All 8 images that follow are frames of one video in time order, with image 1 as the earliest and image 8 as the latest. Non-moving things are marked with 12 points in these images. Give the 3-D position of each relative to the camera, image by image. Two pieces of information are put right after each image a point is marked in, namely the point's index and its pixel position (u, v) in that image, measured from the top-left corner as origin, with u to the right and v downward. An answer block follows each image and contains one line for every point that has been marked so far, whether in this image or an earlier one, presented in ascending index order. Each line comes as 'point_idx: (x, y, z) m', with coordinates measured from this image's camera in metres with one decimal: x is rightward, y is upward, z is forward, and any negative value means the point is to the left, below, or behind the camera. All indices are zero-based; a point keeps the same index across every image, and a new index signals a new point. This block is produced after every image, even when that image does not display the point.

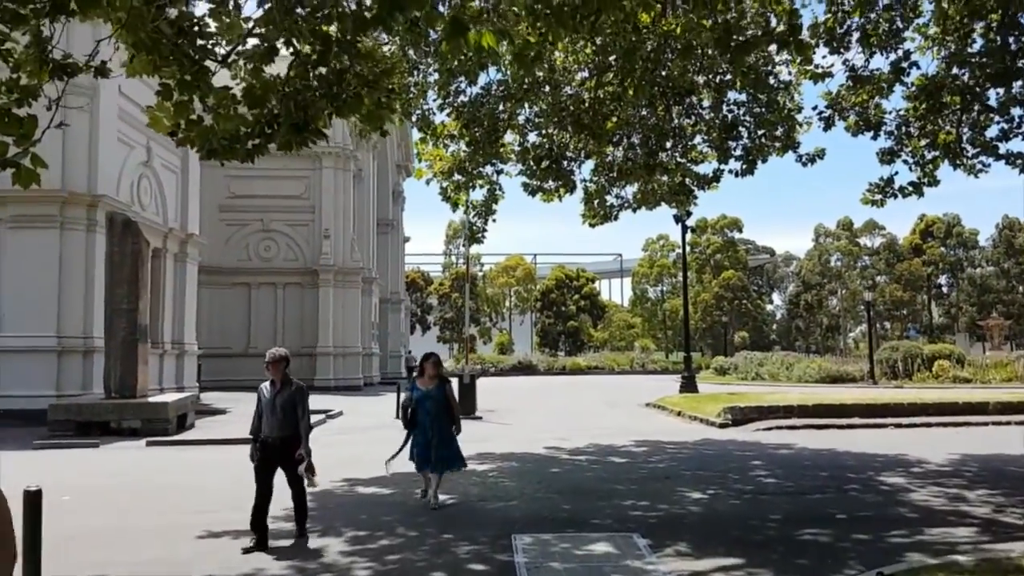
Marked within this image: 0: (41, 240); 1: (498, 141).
0: (-9.9, +1.0, +18.8) m
1: (-0.2, +2.2, +13.1) m
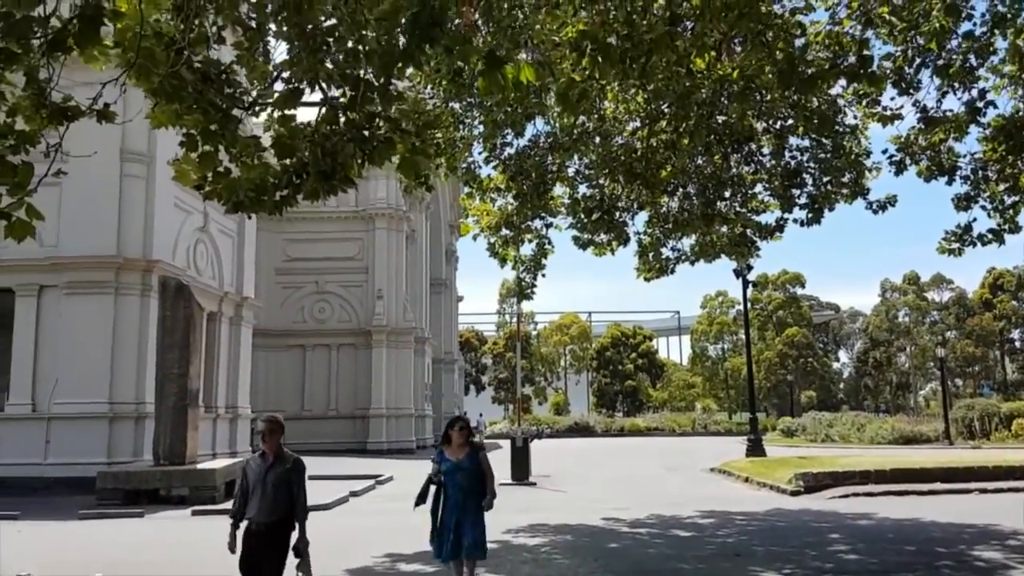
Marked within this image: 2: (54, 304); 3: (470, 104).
0: (-8.7, -0.4, +18.8) m
1: (+0.5, +1.3, +12.6) m
2: (-9.6, -0.3, +18.8) m
3: (-0.4, +2.3, +10.9) m
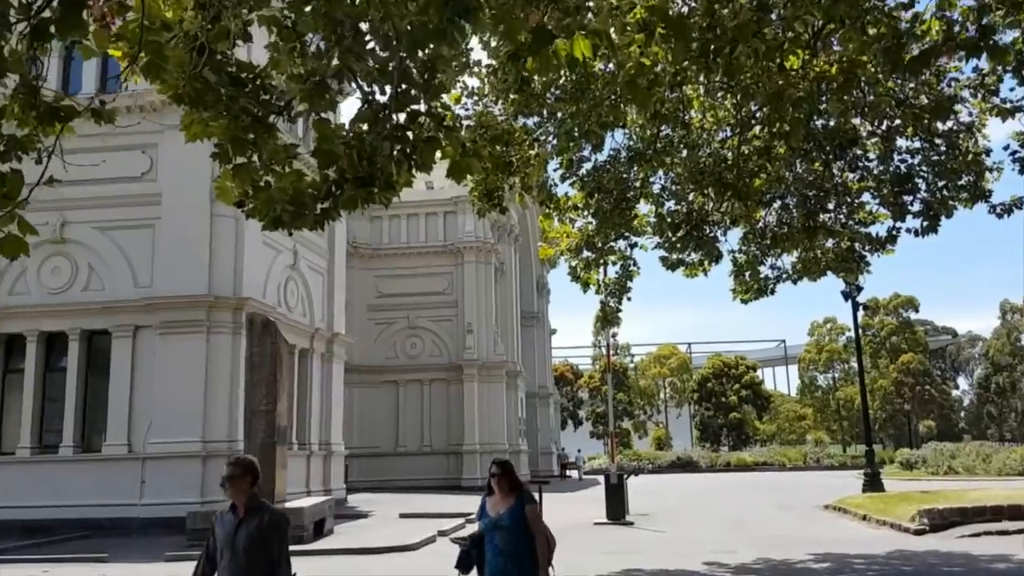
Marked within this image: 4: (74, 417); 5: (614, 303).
0: (-6.9, -1.2, +19.0) m
1: (+1.6, +1.0, +11.8) m
2: (-7.7, -1.2, +19.0) m
3: (+0.4, +2.0, +10.2) m
4: (-9.3, -2.8, +19.1) m
5: (+1.4, -0.2, +13.1) m
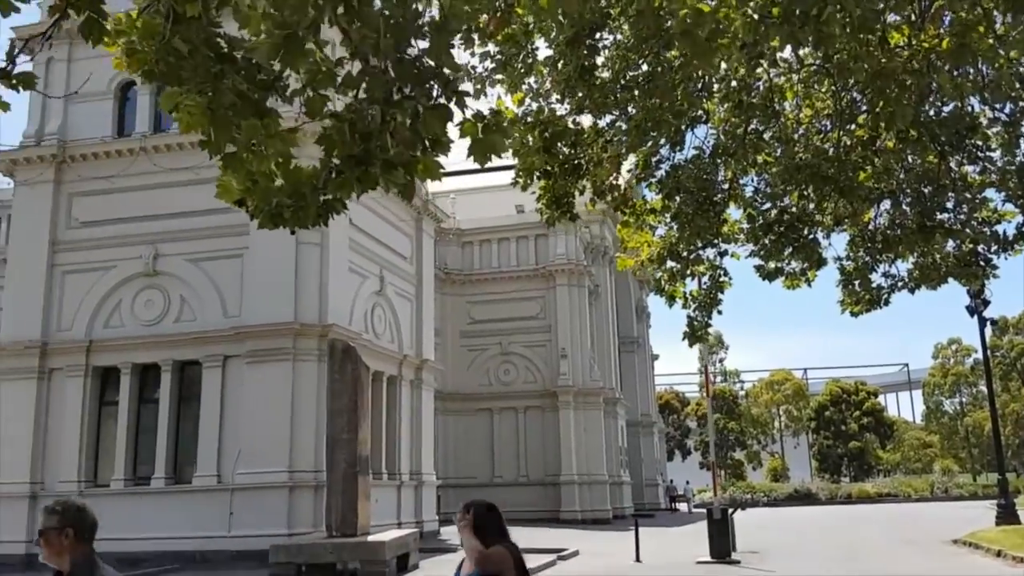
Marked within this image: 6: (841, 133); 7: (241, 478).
0: (-5.0, -1.8, +18.7) m
1: (+2.5, +0.8, +10.8) m
2: (-5.8, -1.8, +18.9) m
3: (+1.1, +1.8, +9.3) m
4: (-7.4, -3.4, +19.1) m
5: (+2.5, -0.4, +12.0) m
6: (+3.7, +1.7, +10.0) m
7: (-5.5, -3.9, +18.4) m
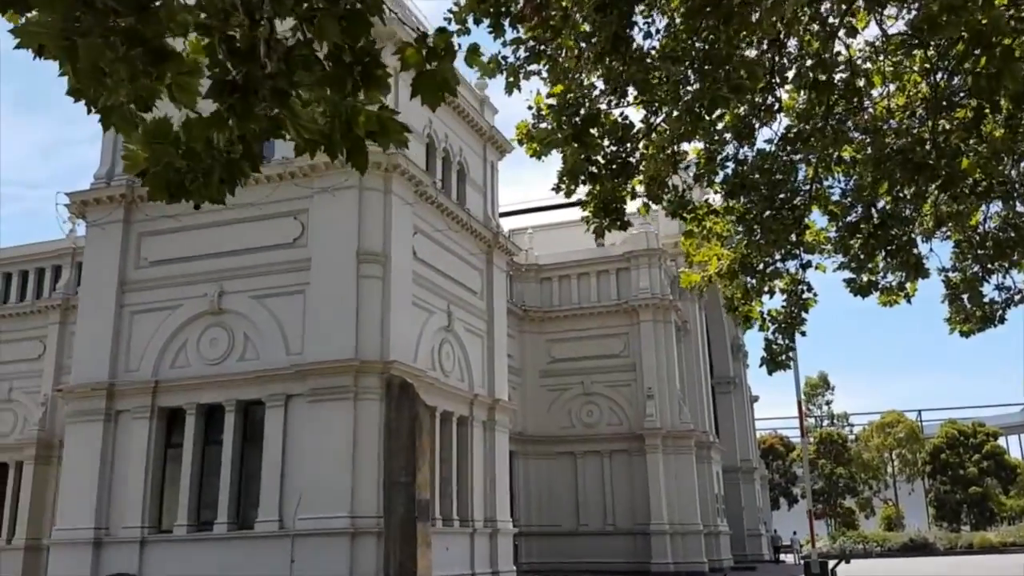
0: (-3.6, -2.5, +17.9) m
1: (+3.0, +0.7, +9.3) m
2: (-4.4, -2.6, +18.2) m
3: (+1.5, +1.7, +8.1) m
4: (-5.9, -4.2, +18.5) m
5: (+3.2, -0.6, +10.5) m
6: (+4.0, +1.6, +8.5) m
7: (-4.1, -4.6, +17.5) m
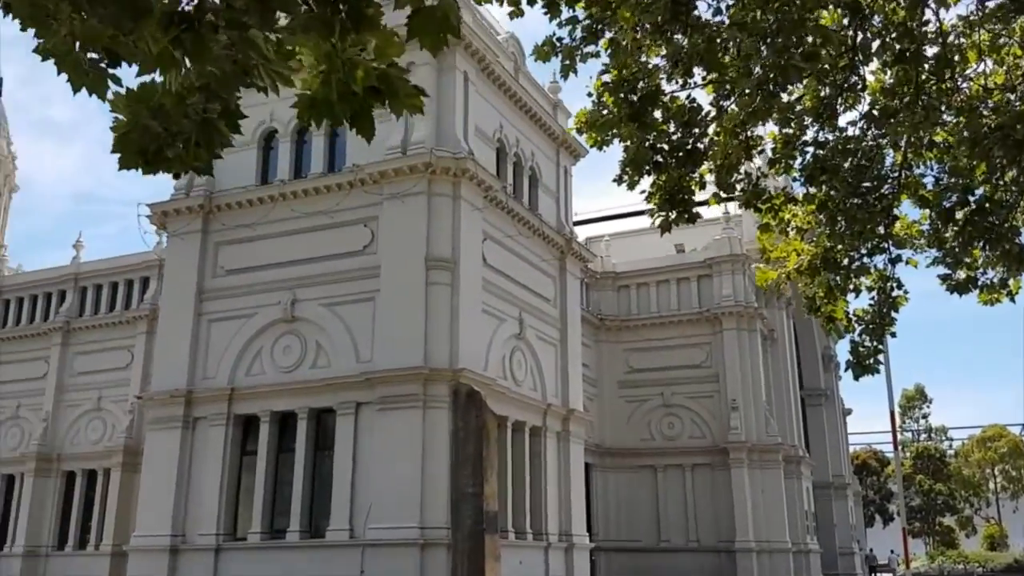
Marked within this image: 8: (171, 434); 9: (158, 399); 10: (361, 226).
0: (-2.1, -2.7, +17.7) m
1: (+3.6, +0.7, +8.5) m
2: (-2.9, -2.7, +18.0) m
3: (+2.0, +1.7, +7.5) m
4: (-4.4, -4.4, +18.4) m
5: (+3.9, -0.6, +9.7) m
6: (+4.5, +1.7, +7.6) m
7: (-2.7, -4.8, +17.3) m
8: (-7.6, -3.2, +19.8) m
9: (-7.9, -2.5, +19.9) m
10: (-3.3, +1.3, +19.2) m
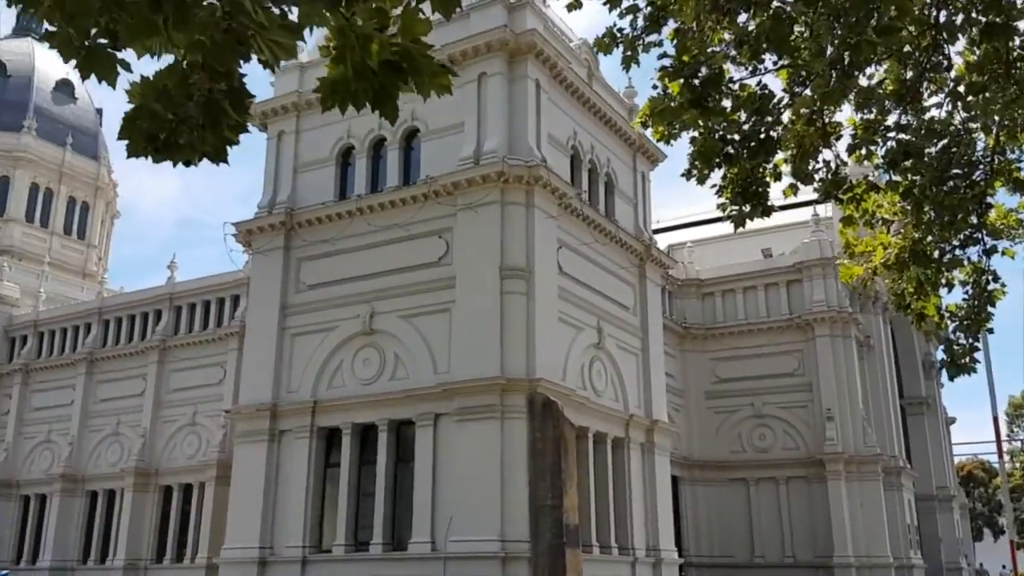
0: (-0.6, -2.9, +17.5) m
1: (+4.1, +0.8, +7.9) m
2: (-1.3, -2.9, +17.9) m
3: (+2.4, +1.8, +7.1) m
4: (-2.7, -4.7, +18.4) m
5: (+4.6, -0.5, +9.0) m
6: (+5.0, +1.8, +6.9) m
7: (-1.1, -5.0, +17.2) m
8: (-5.8, -3.6, +20.1) m
9: (-6.1, -2.9, +20.3) m
10: (-1.6, +1.1, +19.2) m
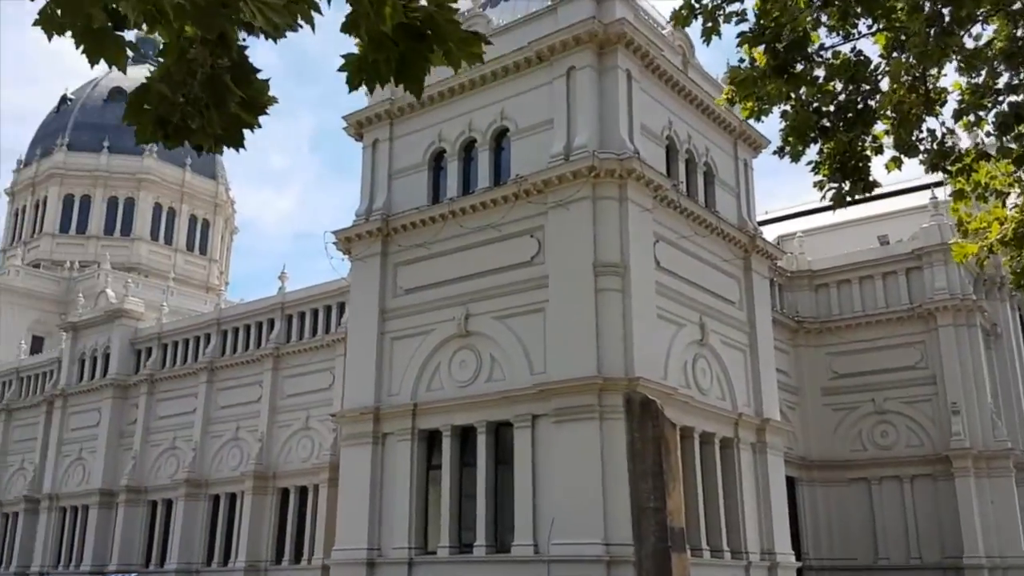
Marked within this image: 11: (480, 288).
0: (+1.4, -2.8, +17.1) m
1: (+4.7, +1.0, +7.1) m
2: (+0.7, -2.9, +17.6) m
3: (+2.8, +1.9, +6.4) m
4: (-0.5, -4.7, +18.3) m
5: (+5.3, -0.3, +8.1) m
6: (+5.4, +2.0, +5.9) m
7: (+0.9, -5.0, +16.8) m
8: (-3.4, -3.7, +20.4) m
9: (-3.8, -3.0, +20.7) m
10: (+0.4, +1.1, +19.0) m
11: (-0.6, 0.0, +19.5) m
